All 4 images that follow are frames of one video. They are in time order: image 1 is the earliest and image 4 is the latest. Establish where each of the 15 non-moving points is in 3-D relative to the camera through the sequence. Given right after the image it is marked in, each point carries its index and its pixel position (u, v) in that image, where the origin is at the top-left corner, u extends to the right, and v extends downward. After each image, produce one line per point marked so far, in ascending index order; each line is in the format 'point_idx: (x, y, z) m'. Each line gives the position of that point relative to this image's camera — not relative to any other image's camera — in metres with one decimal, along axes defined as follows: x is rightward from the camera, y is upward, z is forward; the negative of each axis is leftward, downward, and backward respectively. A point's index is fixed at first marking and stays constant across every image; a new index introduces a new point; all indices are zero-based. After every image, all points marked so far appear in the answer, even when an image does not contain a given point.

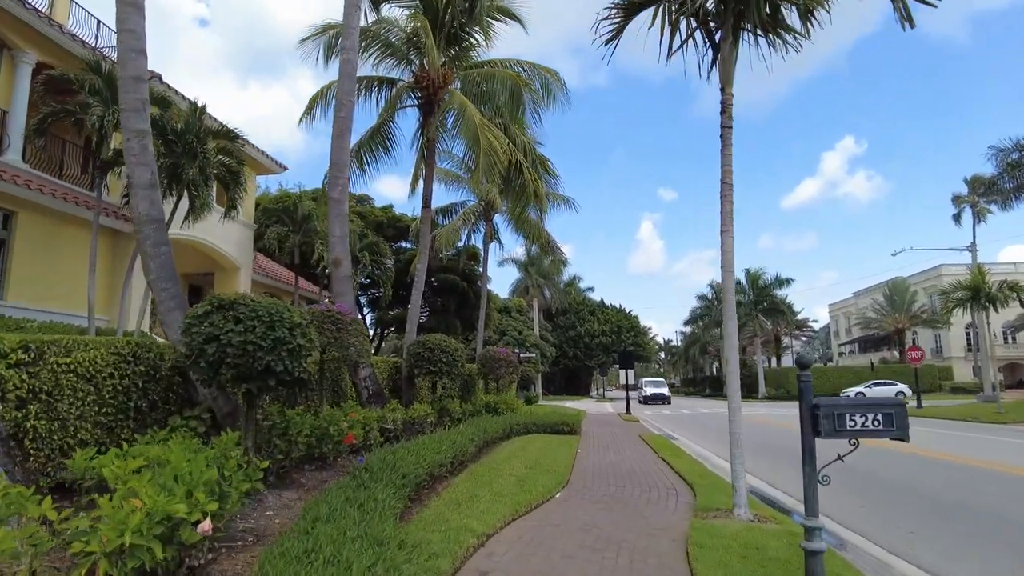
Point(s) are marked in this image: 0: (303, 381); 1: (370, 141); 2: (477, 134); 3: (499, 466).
0: (-1.9, -0.8, +5.9) m
1: (-3.3, +3.4, +15.2) m
2: (-0.7, +2.9, +12.2) m
3: (-0.2, -2.3, +8.6) m
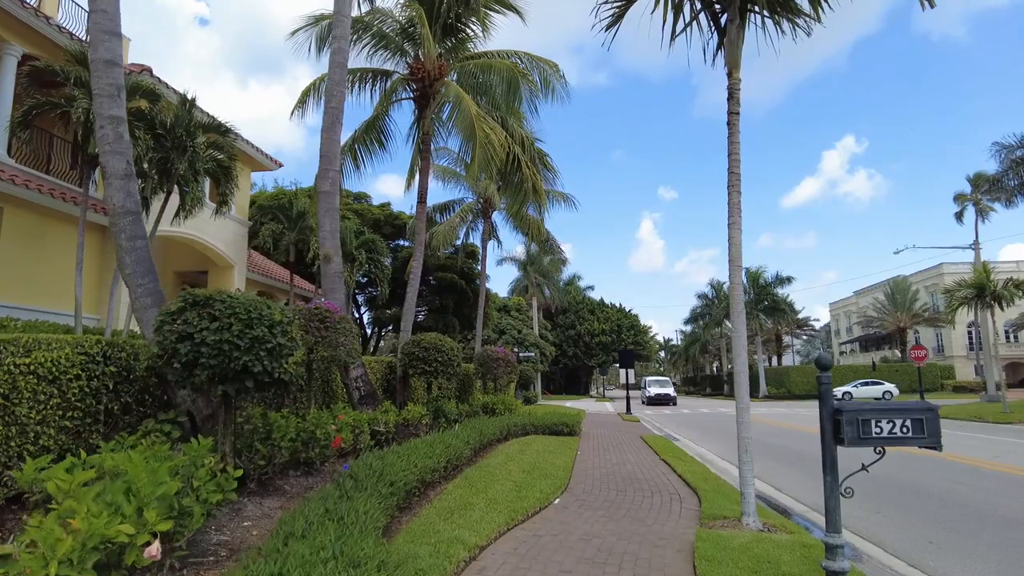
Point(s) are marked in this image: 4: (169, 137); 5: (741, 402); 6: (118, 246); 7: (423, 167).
0: (-1.9, -0.8, +5.5) m
1: (-3.3, +3.5, +14.8) m
2: (-0.7, +2.9, +11.8) m
3: (-0.2, -2.3, +8.2) m
4: (-7.1, +3.1, +13.6) m
5: (+2.1, -1.0, +6.0) m
6: (-3.7, +0.4, +6.2) m
7: (-1.9, +2.5, +13.7) m
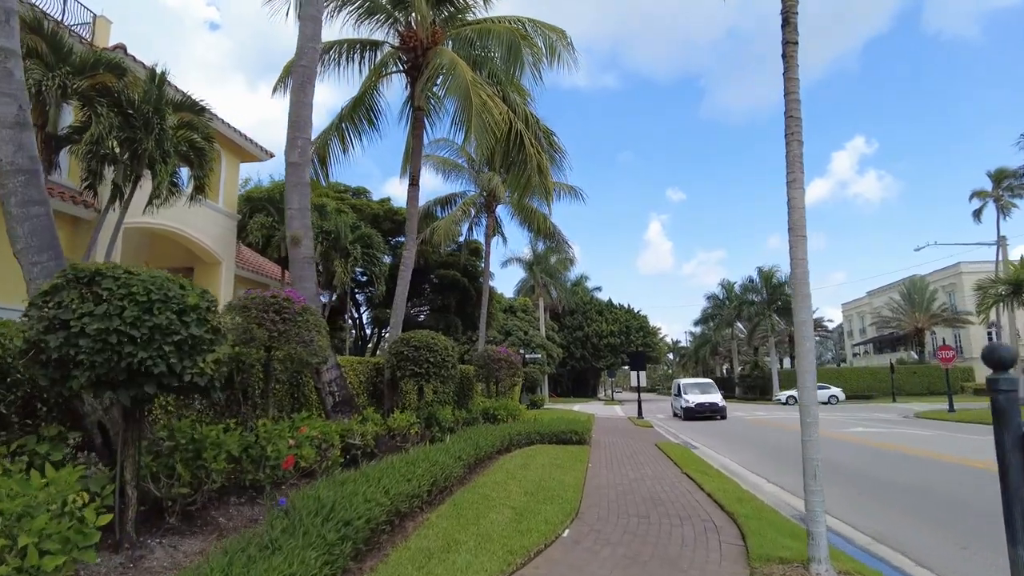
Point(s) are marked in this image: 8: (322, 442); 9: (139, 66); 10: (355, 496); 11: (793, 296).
0: (-1.9, -0.6, +4.1) m
1: (-3.3, +3.6, +13.5) m
2: (-0.7, +3.1, +10.5) m
3: (-0.2, -2.1, +6.9) m
4: (-7.0, +3.2, +12.3) m
5: (+2.1, -0.9, +4.6) m
6: (-3.8, +0.6, +4.9) m
7: (-1.8, +2.7, +12.4) m
8: (-1.9, -1.5, +6.5) m
9: (-7.3, +4.4, +13.0) m
10: (-1.1, -1.5, +4.7) m
11: (+2.0, -0.1, +4.8) m
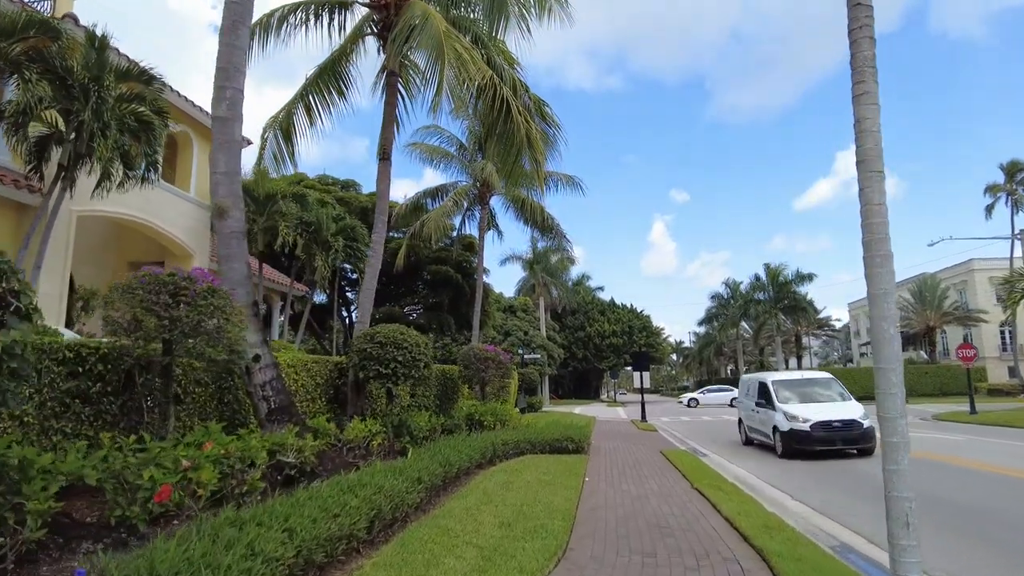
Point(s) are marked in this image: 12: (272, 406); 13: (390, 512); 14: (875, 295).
0: (-2.2, -0.4, +2.7) m
1: (-3.5, +3.7, +12.0) m
2: (-0.9, +3.2, +9.0) m
3: (-0.5, -1.9, +5.4) m
4: (-7.3, +3.4, +10.9) m
5: (+1.8, -0.7, +3.2) m
6: (-4.0, +0.7, +3.5) m
7: (-2.1, +2.8, +11.0) m
8: (-2.1, -1.3, +5.0) m
9: (-7.6, +4.5, +11.6) m
10: (-1.4, -1.3, +3.3) m
11: (+1.8, +0.1, +3.3) m
12: (-2.4, -1.2, +6.5) m
13: (-0.9, -1.7, +5.1) m
14: (+1.8, 0.0, +3.3) m
